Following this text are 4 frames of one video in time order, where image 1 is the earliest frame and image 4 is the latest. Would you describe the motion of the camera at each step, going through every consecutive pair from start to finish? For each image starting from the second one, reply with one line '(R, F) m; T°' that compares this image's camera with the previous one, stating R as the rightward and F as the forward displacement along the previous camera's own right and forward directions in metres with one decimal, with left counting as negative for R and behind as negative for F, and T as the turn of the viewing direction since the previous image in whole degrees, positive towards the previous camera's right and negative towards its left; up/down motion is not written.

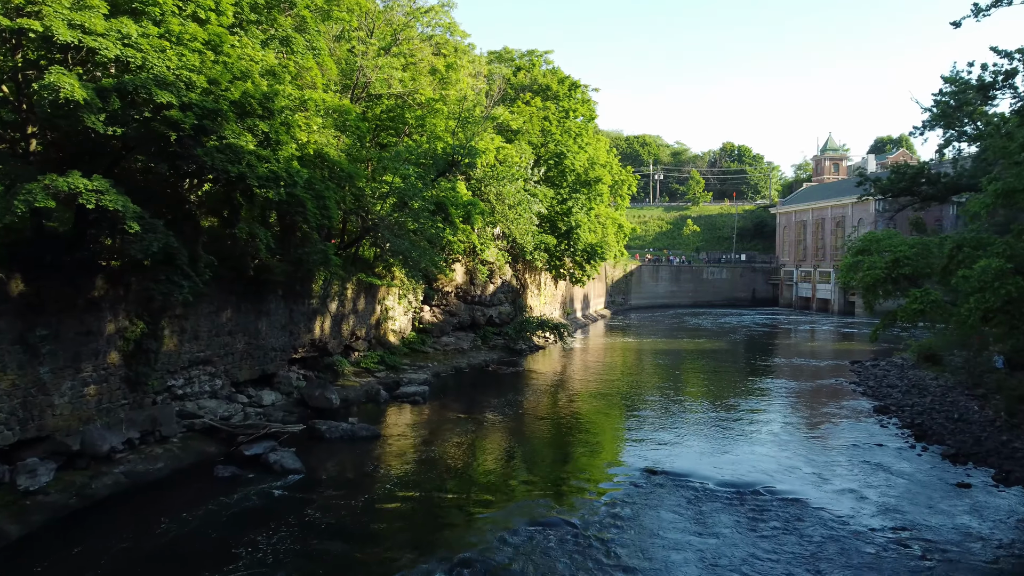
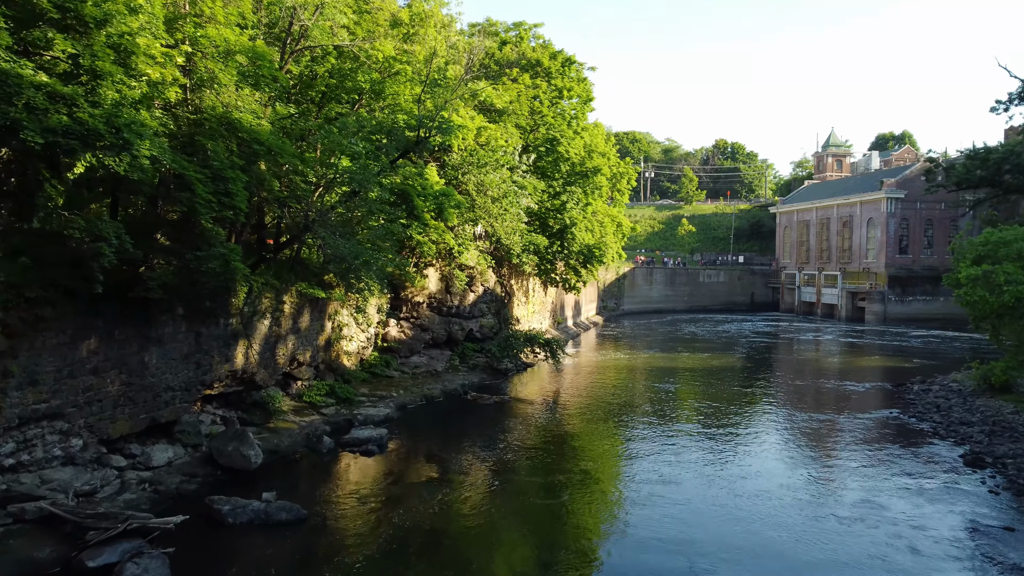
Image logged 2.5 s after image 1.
(0.0, +5.1) m; +1°
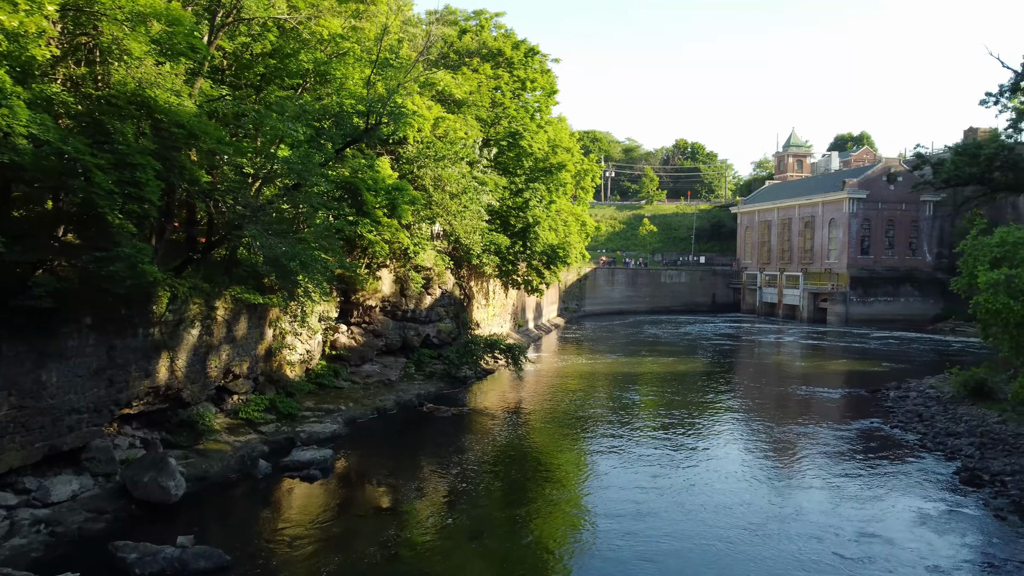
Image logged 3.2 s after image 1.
(0.0, +1.7) m; +3°
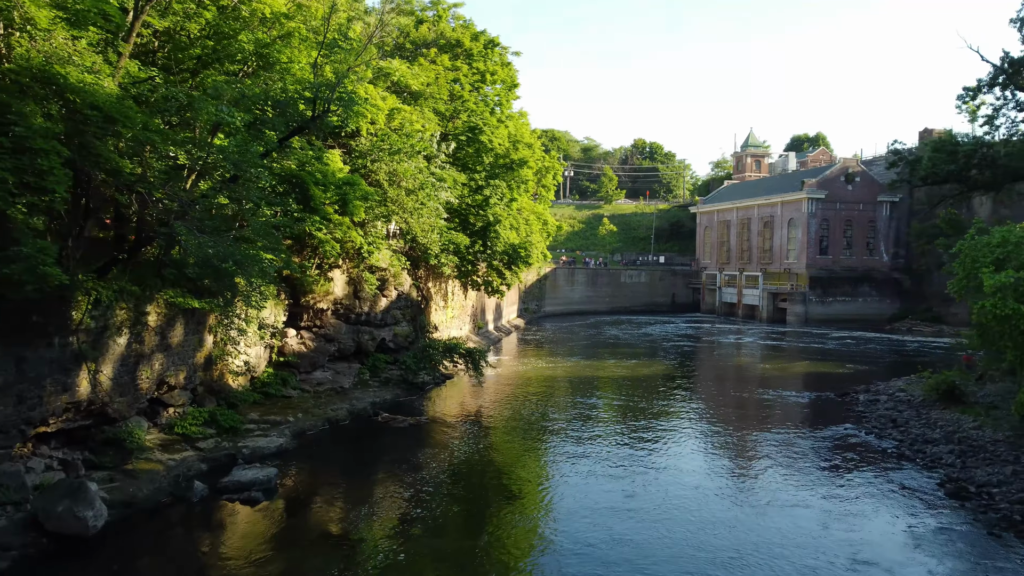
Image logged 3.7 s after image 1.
(-0.1, +1.2) m; +3°
